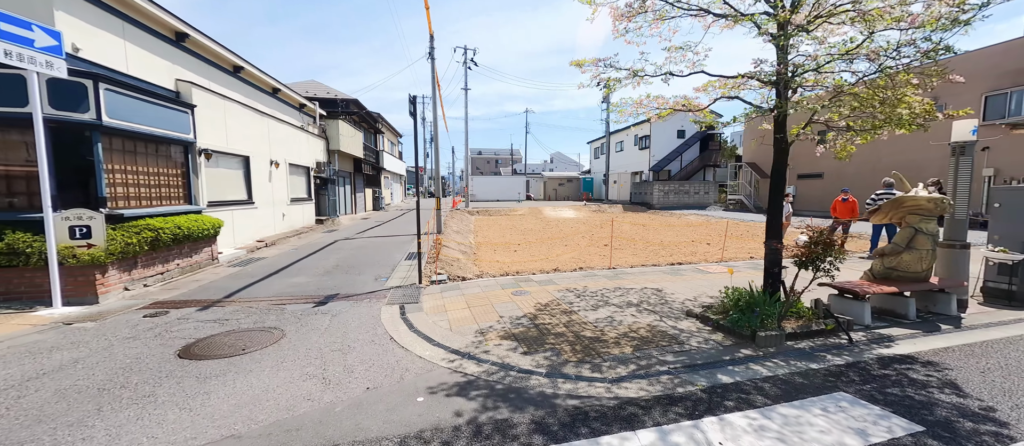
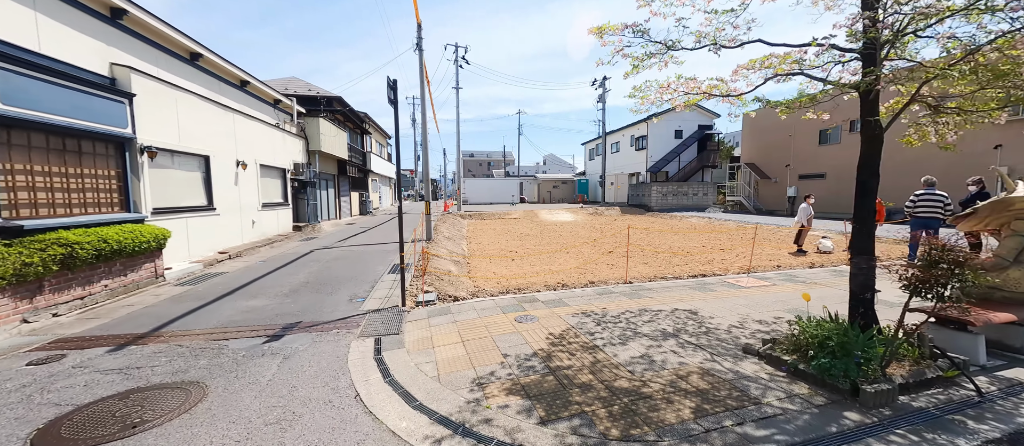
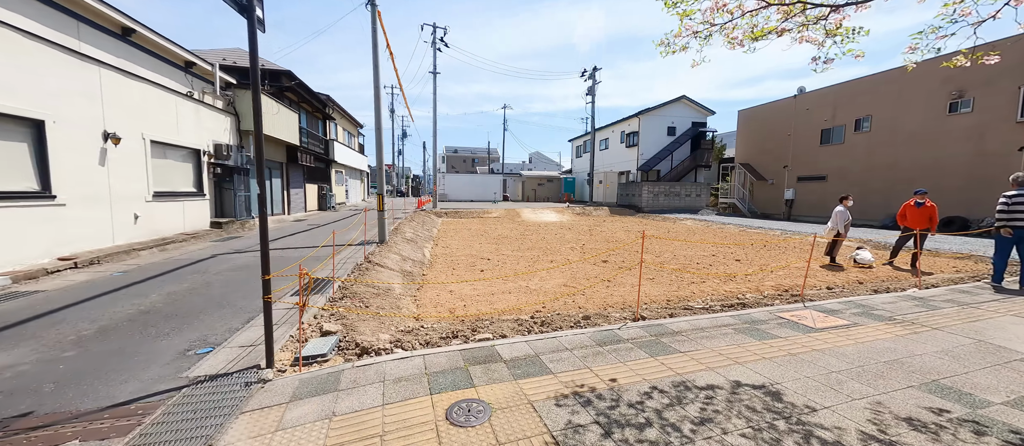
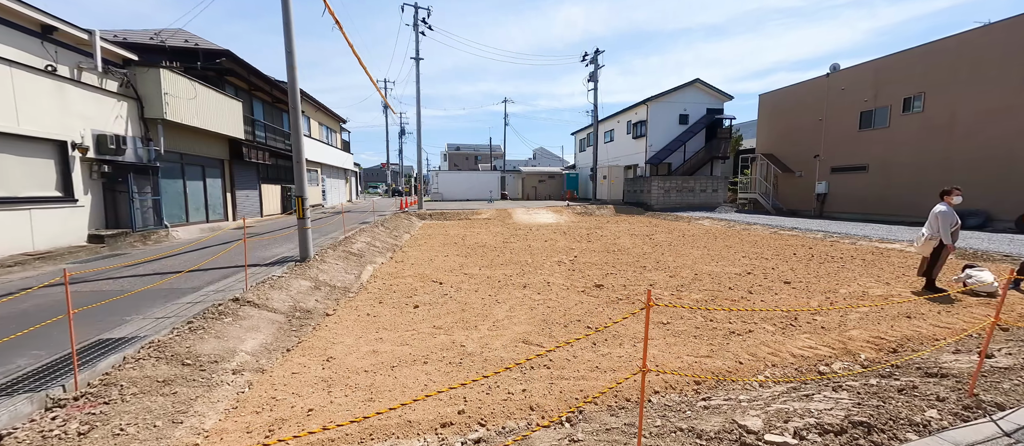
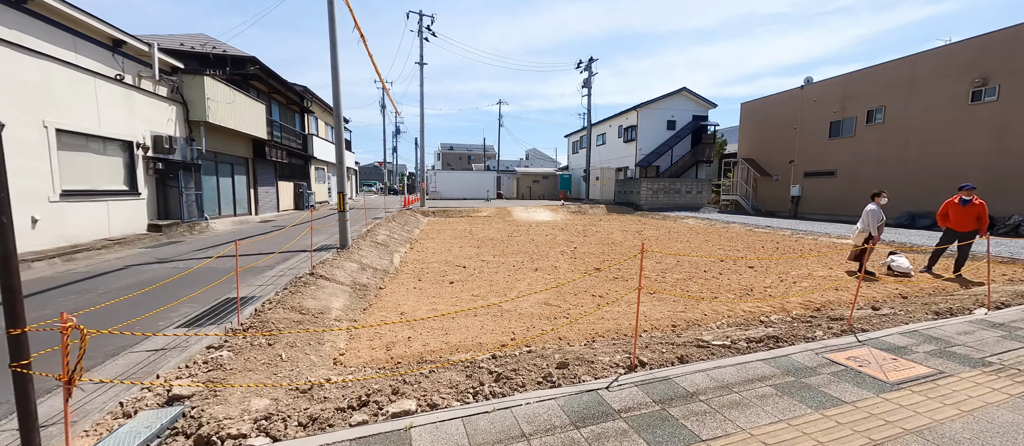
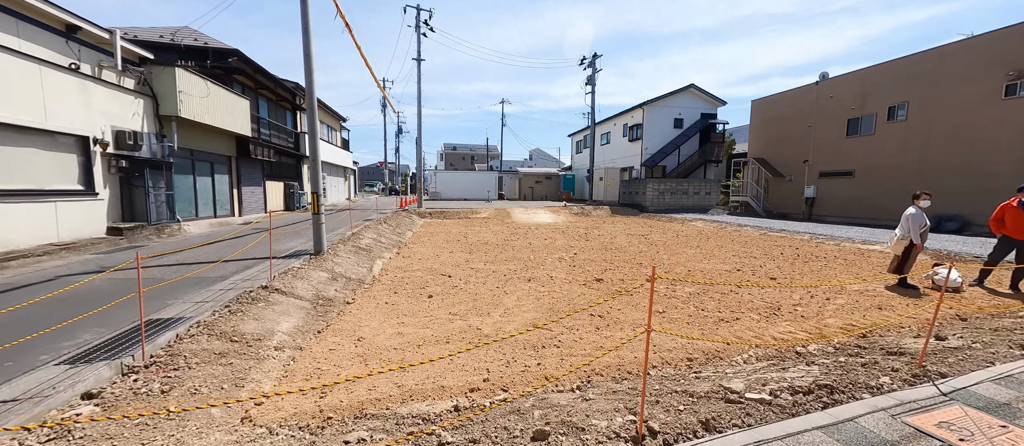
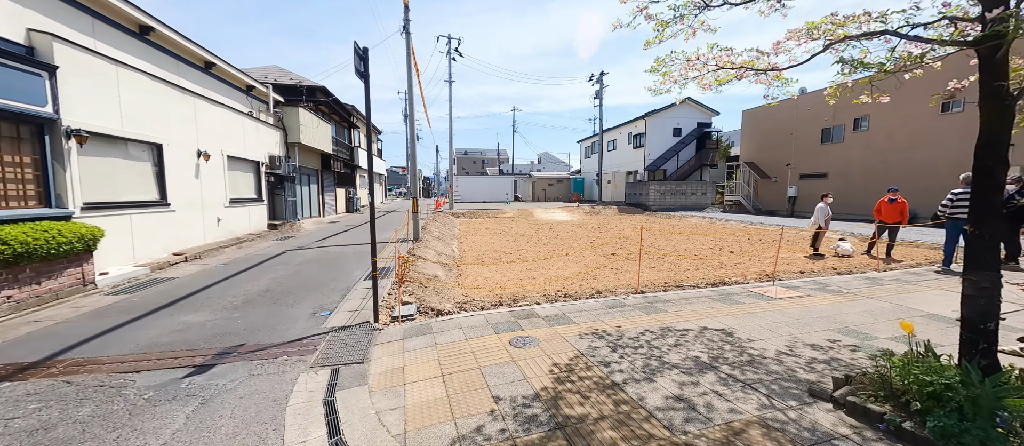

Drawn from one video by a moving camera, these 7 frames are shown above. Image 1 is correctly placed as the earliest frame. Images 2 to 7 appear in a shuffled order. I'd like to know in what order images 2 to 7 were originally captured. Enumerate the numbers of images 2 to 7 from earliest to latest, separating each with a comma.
2, 7, 3, 5, 6, 4
